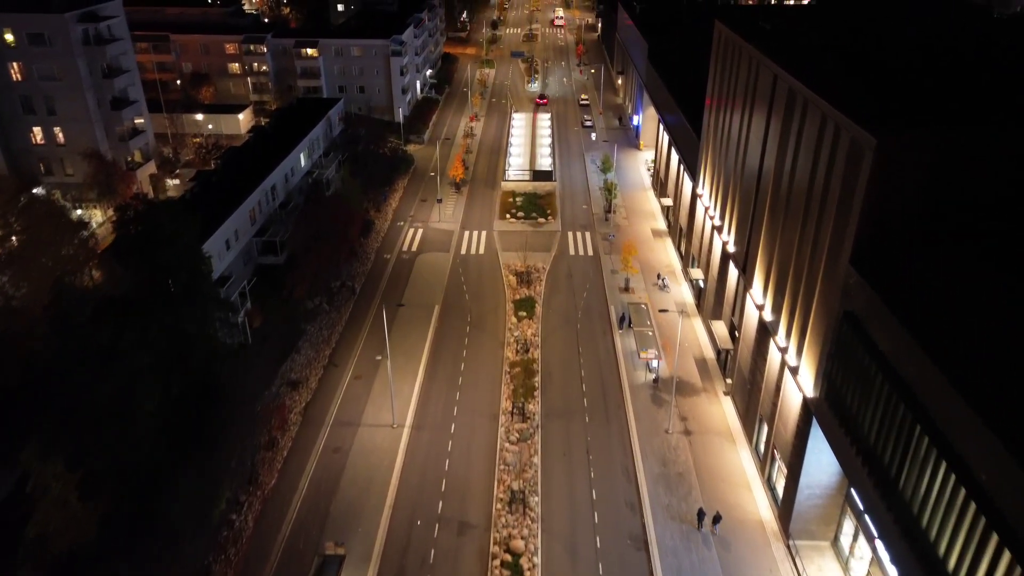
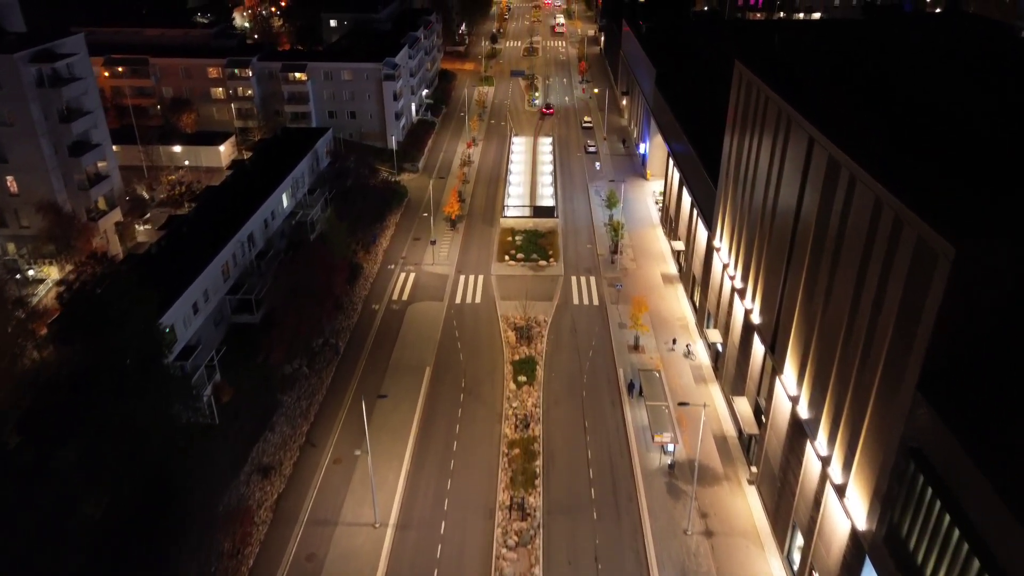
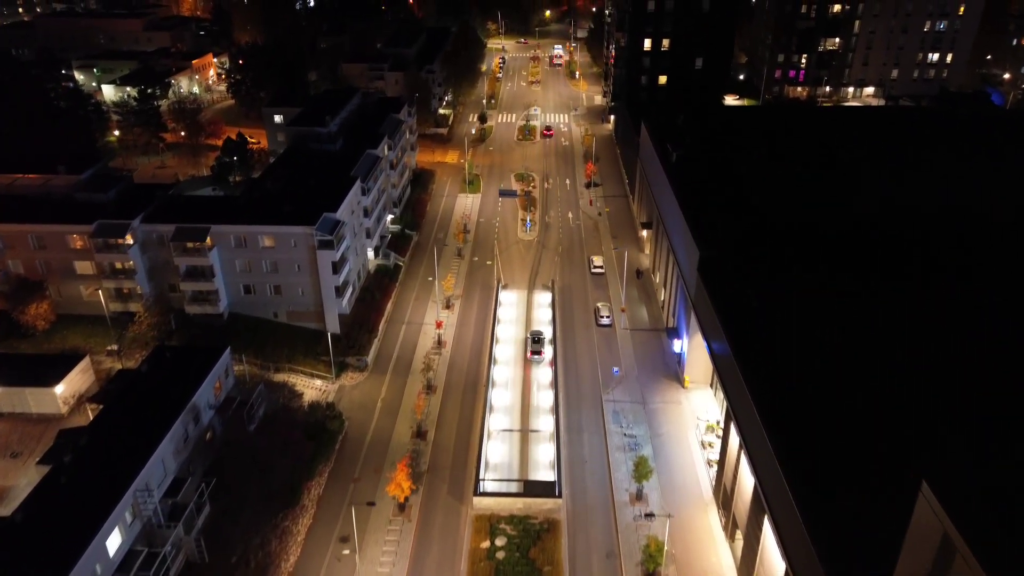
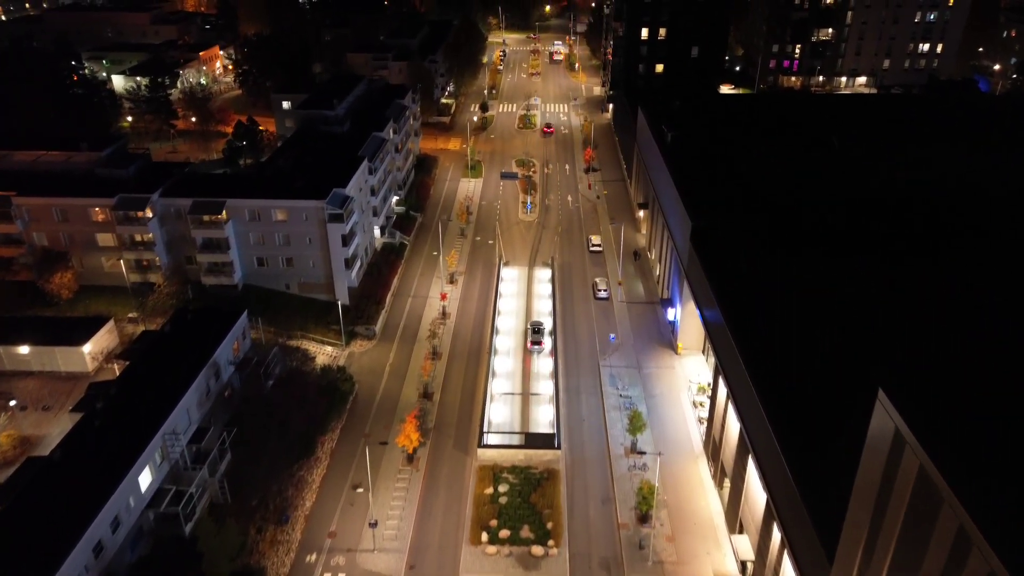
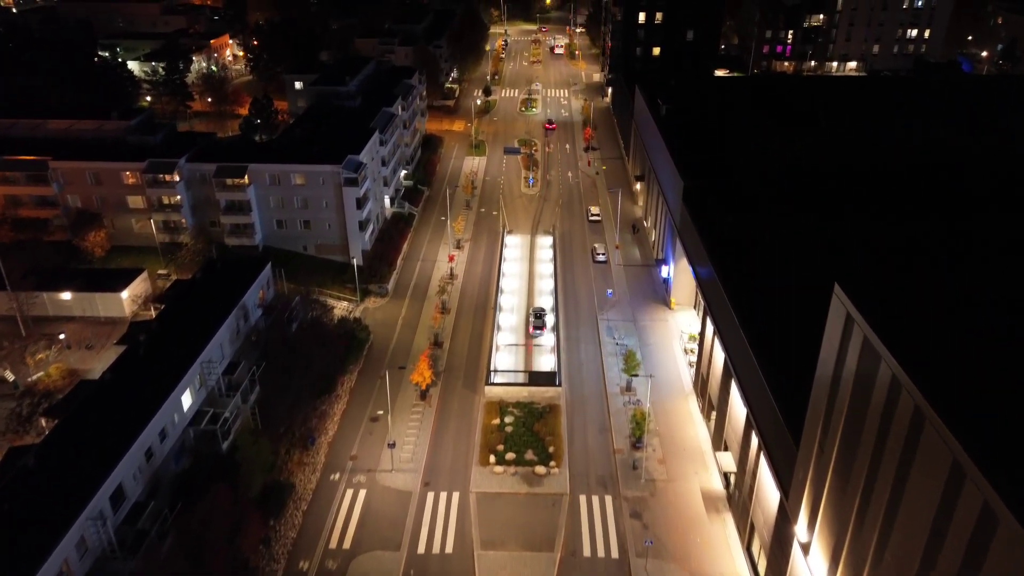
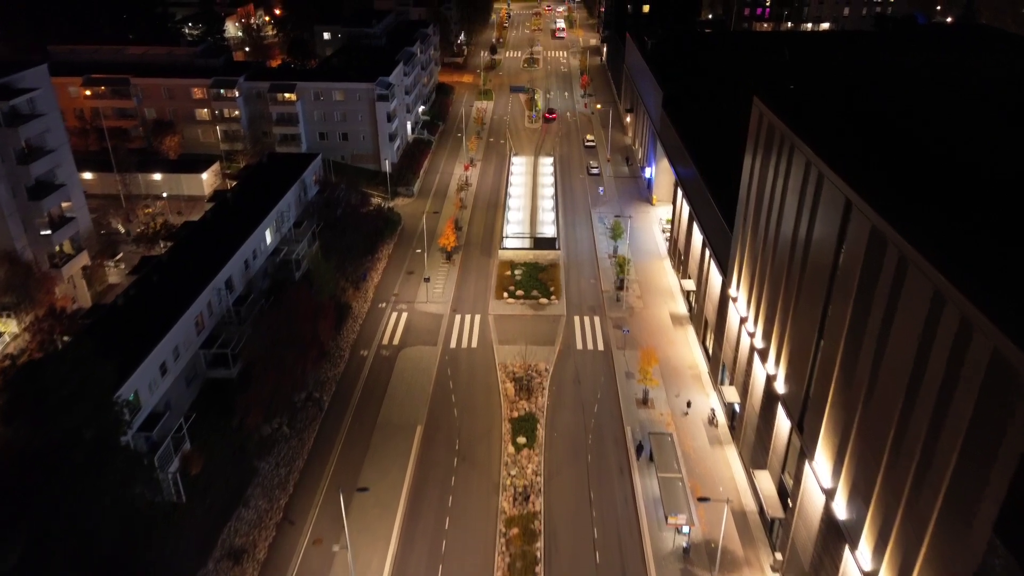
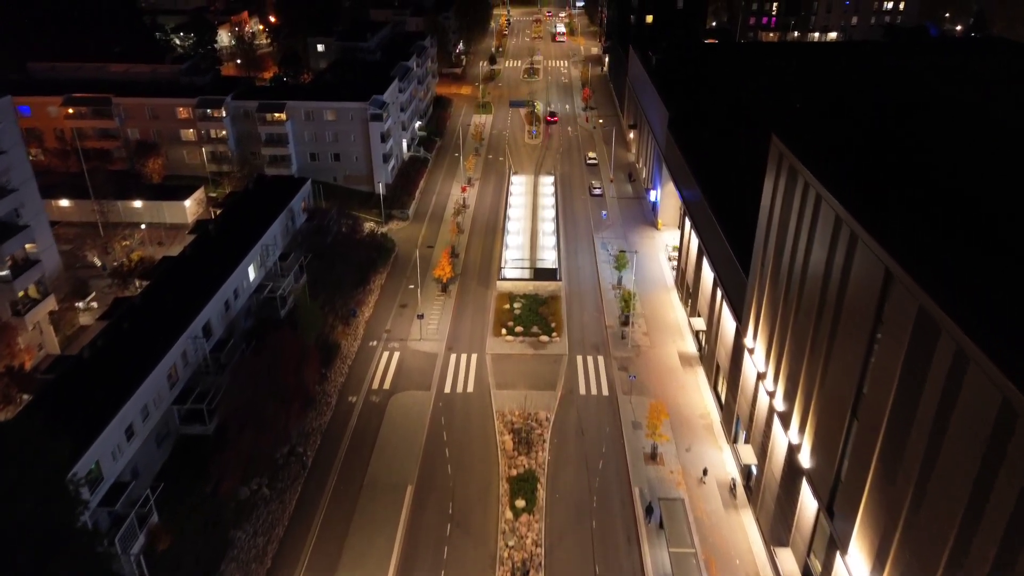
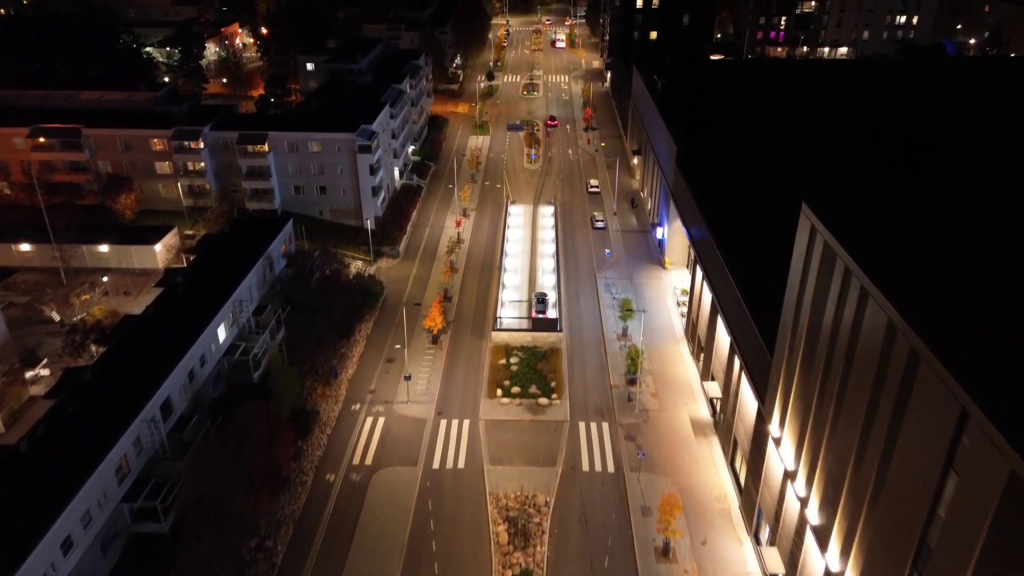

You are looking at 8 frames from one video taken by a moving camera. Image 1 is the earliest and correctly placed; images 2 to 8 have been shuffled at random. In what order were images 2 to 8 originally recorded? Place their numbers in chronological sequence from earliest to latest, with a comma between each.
2, 6, 7, 8, 5, 4, 3
